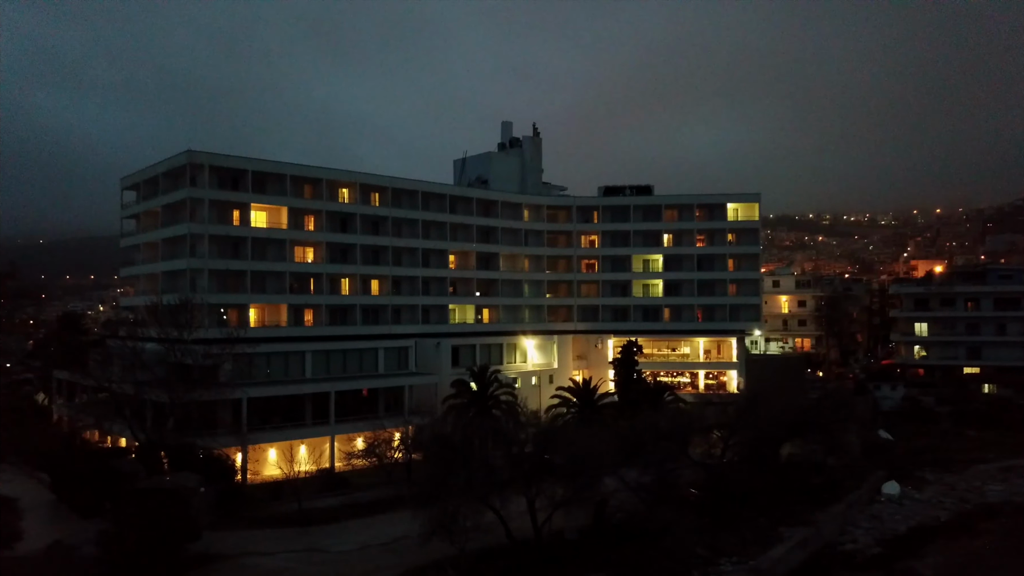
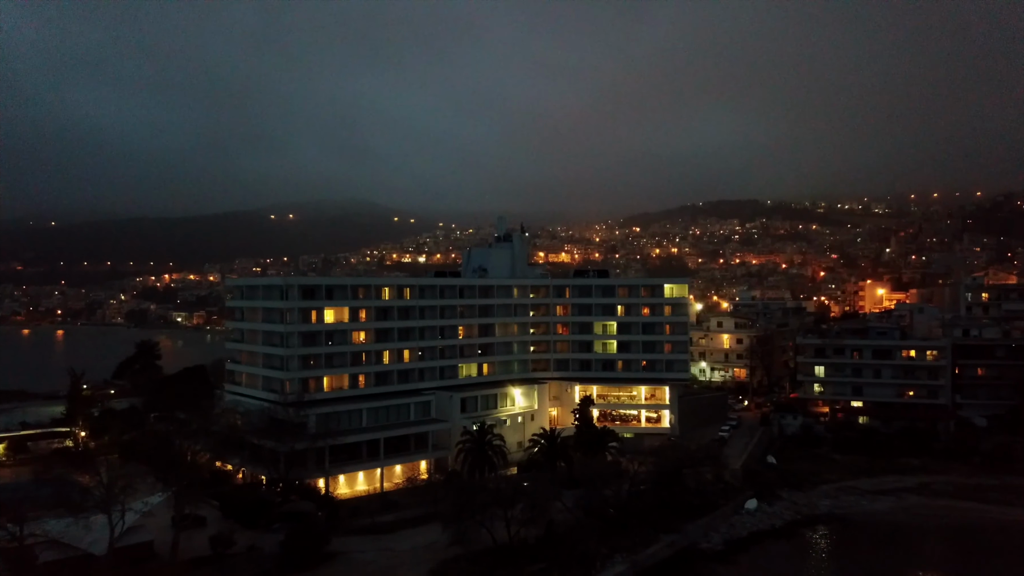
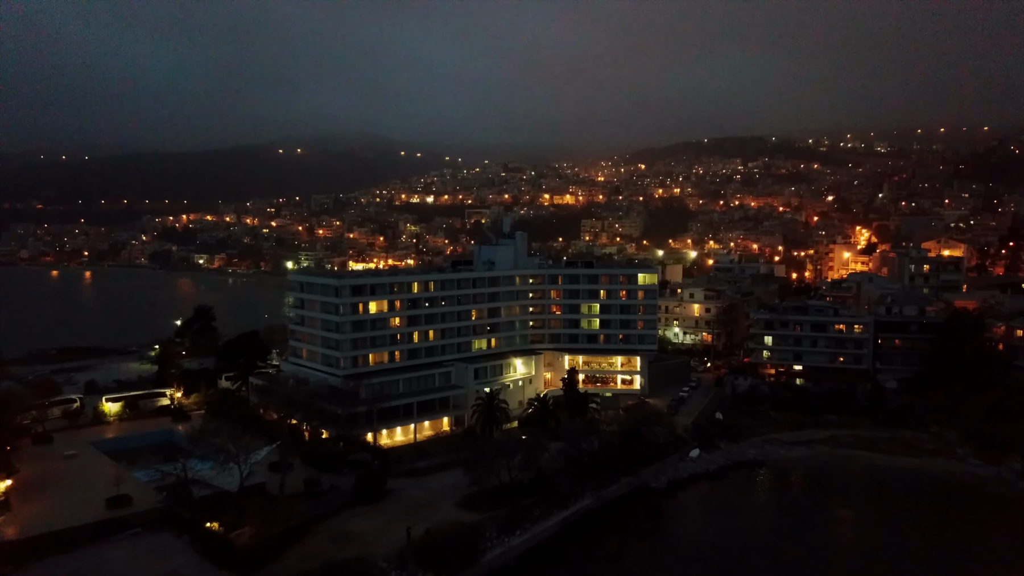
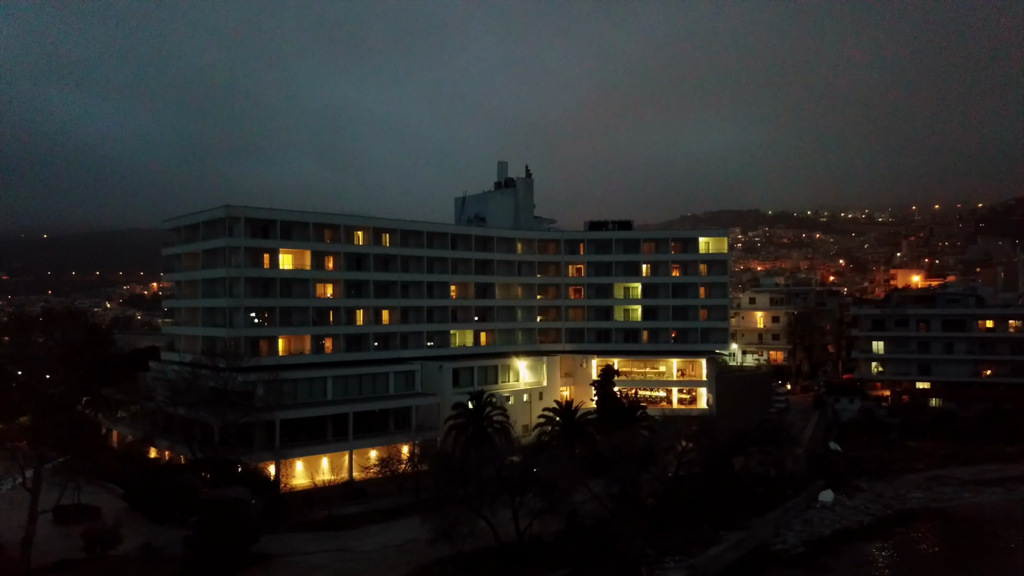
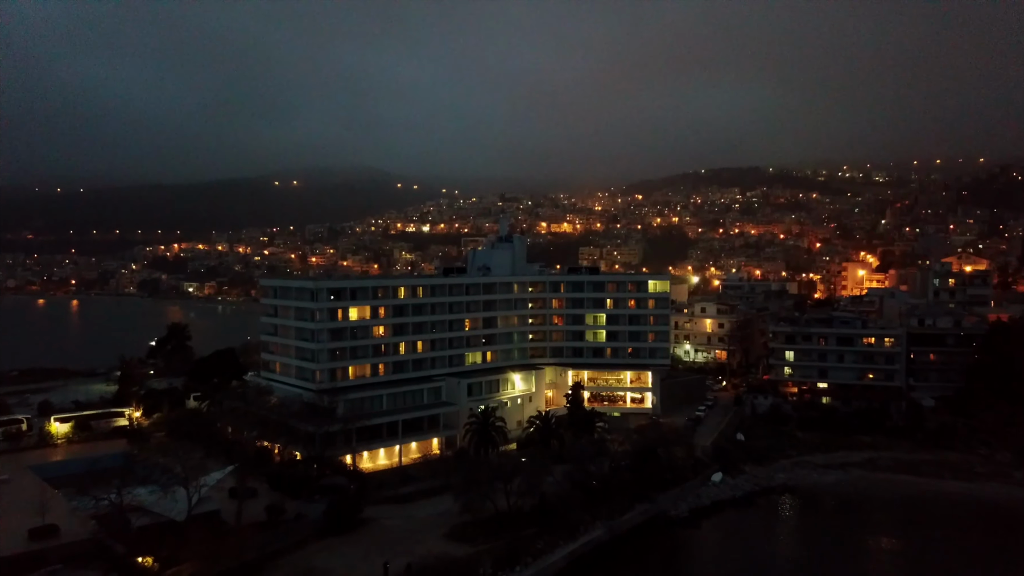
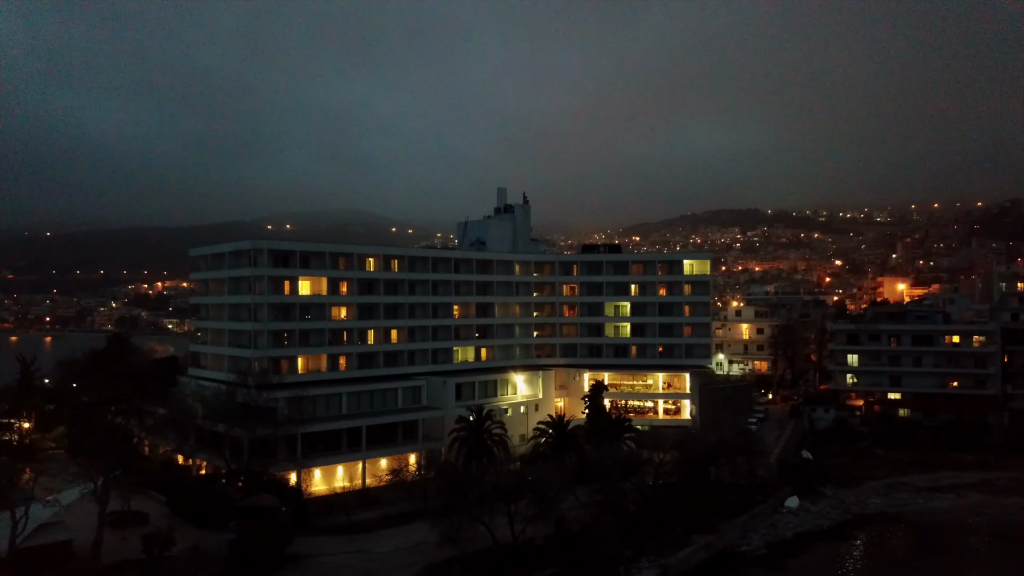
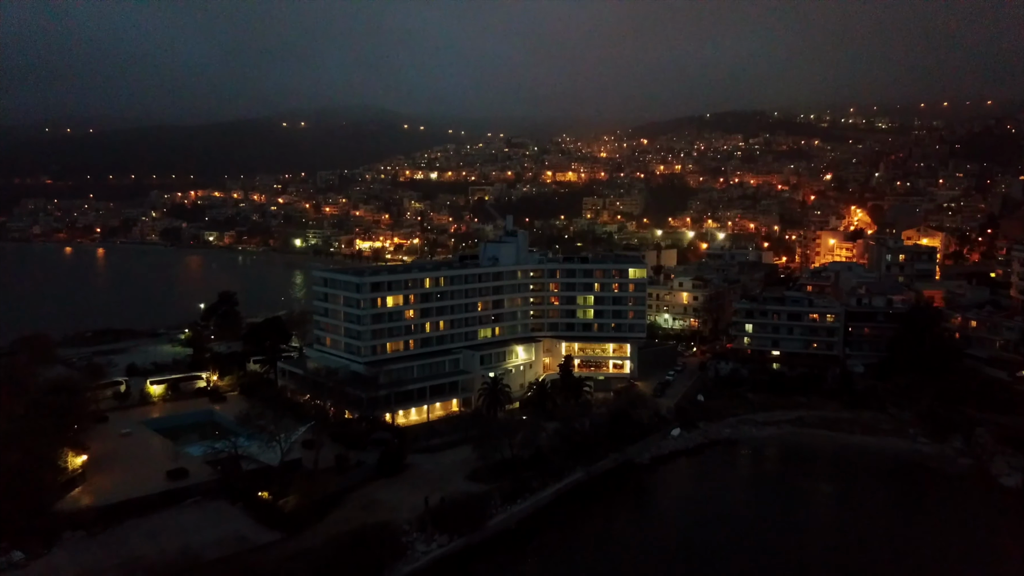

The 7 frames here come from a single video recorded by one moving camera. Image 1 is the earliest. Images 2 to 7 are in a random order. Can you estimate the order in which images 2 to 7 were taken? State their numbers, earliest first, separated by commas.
4, 6, 2, 5, 3, 7
